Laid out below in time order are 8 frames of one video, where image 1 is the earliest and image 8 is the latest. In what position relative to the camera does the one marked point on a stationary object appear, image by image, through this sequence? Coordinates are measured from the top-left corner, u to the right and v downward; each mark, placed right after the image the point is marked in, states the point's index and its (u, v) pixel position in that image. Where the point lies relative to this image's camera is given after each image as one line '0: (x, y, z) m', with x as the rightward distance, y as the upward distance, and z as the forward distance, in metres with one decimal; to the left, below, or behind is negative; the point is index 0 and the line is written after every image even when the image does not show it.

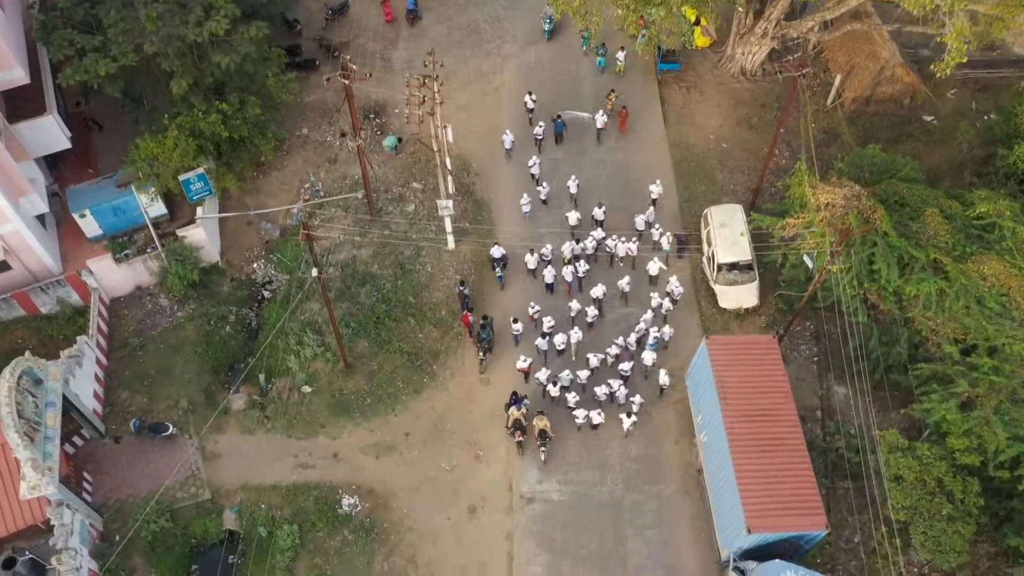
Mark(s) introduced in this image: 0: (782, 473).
0: (+5.5, -3.7, +14.7) m
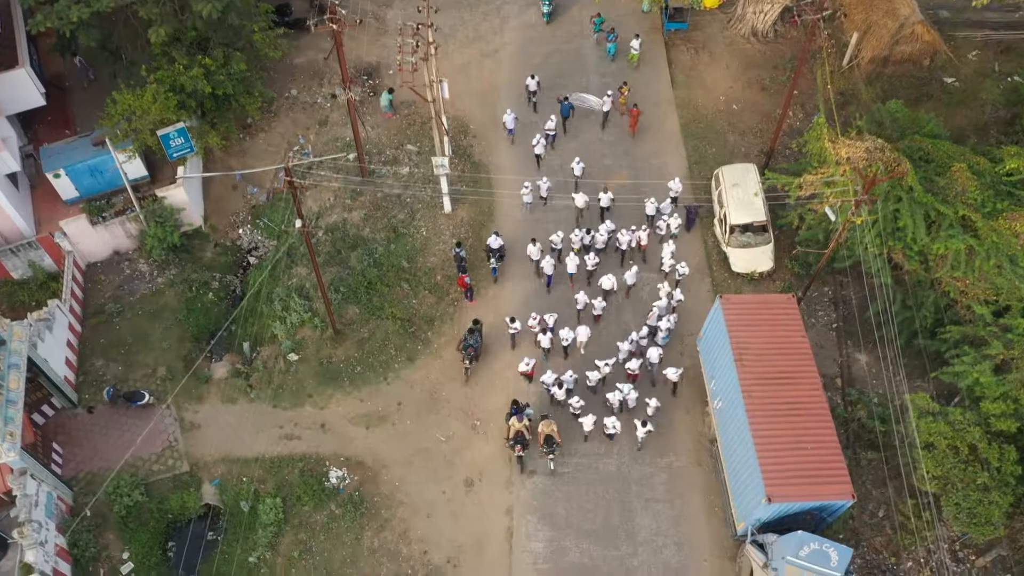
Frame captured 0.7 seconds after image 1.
0: (+5.5, -2.8, +13.5) m
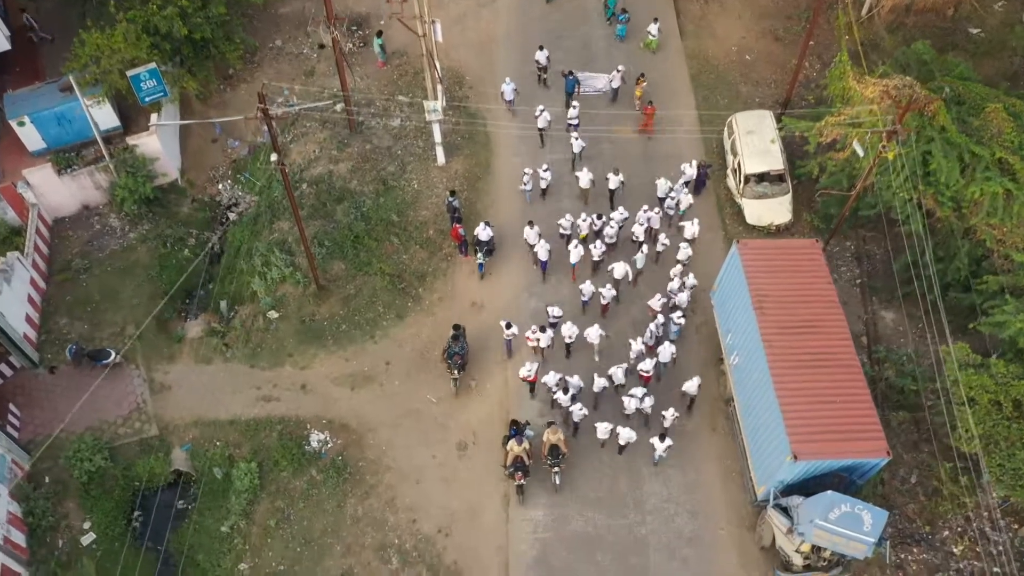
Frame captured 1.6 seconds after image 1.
0: (+5.4, -1.7, +12.2) m
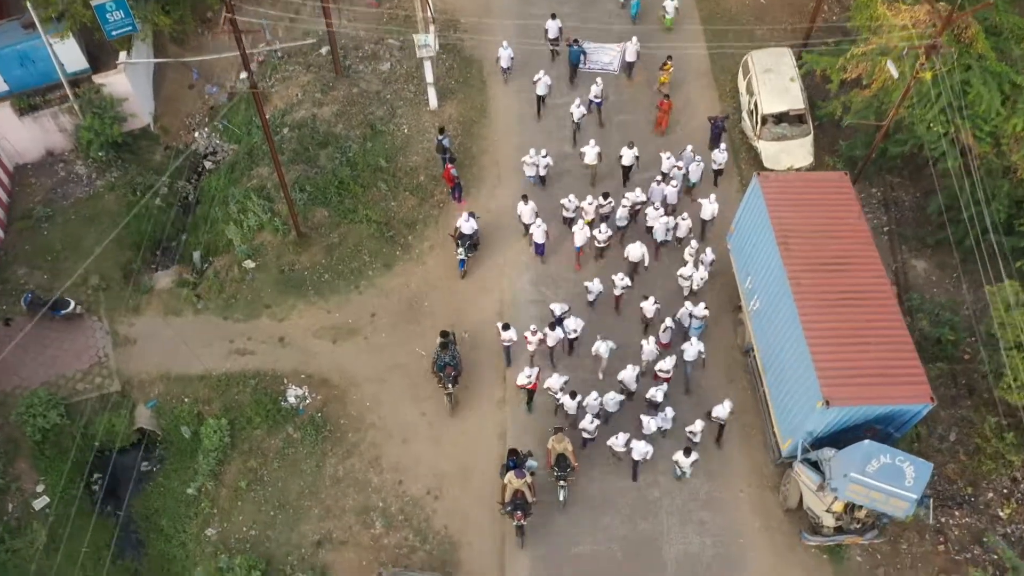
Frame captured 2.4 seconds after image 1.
0: (+5.4, -0.7, +10.9) m
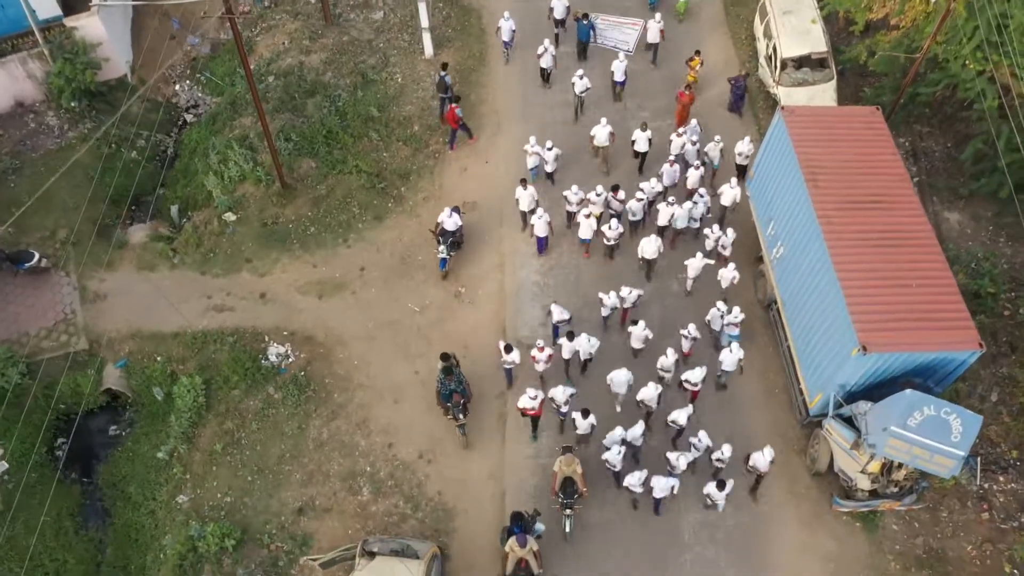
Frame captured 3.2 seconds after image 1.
0: (+5.4, +0.2, +9.8) m
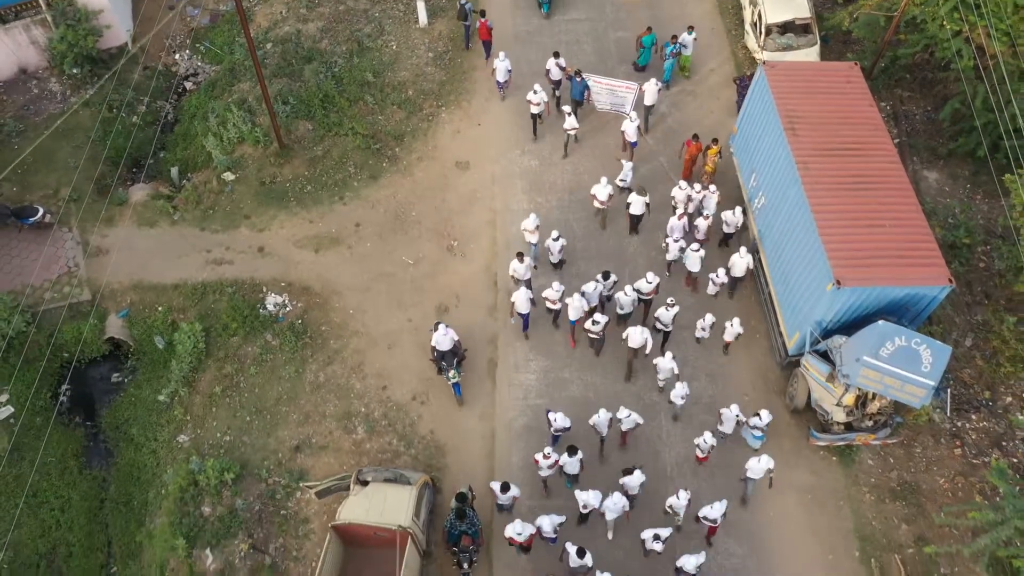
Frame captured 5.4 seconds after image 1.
0: (+5.2, +1.0, +10.2) m
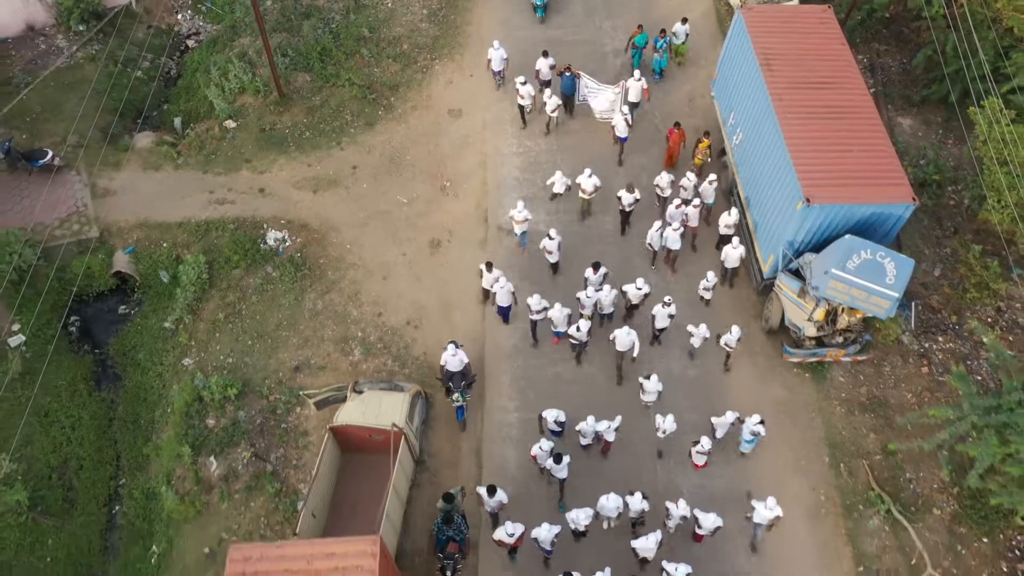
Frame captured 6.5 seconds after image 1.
0: (+5.0, +2.2, +10.8) m
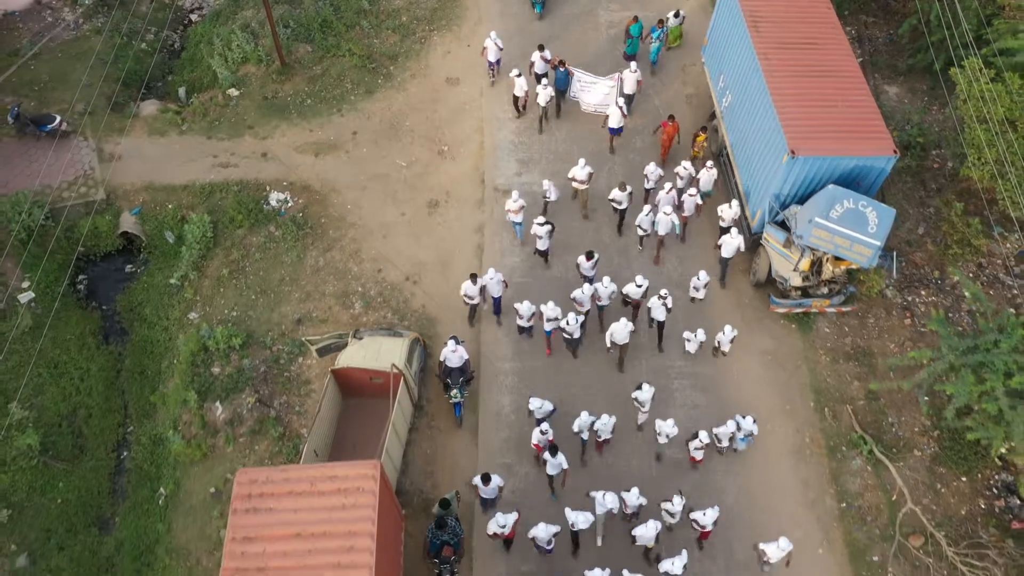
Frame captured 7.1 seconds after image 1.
0: (+5.0, +2.9, +11.2) m
